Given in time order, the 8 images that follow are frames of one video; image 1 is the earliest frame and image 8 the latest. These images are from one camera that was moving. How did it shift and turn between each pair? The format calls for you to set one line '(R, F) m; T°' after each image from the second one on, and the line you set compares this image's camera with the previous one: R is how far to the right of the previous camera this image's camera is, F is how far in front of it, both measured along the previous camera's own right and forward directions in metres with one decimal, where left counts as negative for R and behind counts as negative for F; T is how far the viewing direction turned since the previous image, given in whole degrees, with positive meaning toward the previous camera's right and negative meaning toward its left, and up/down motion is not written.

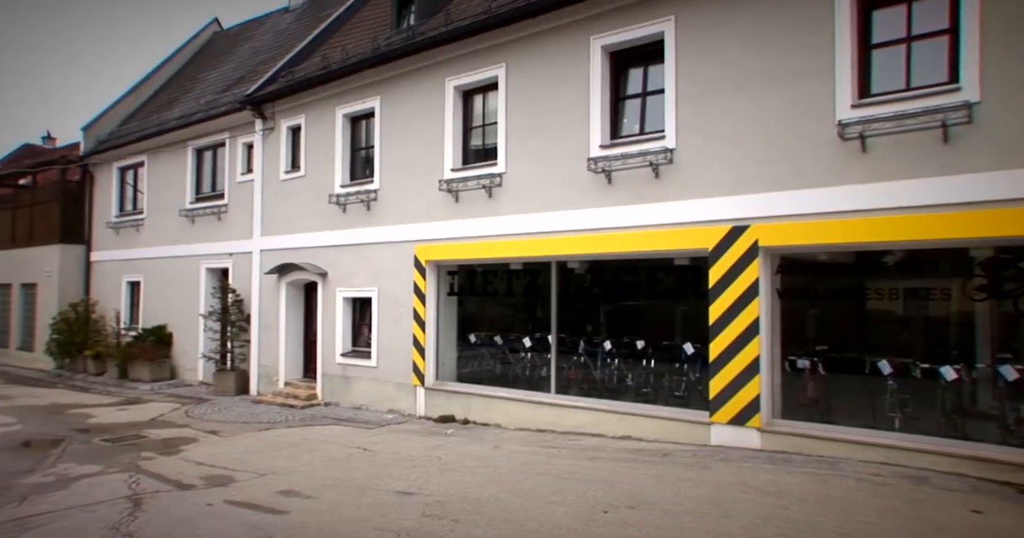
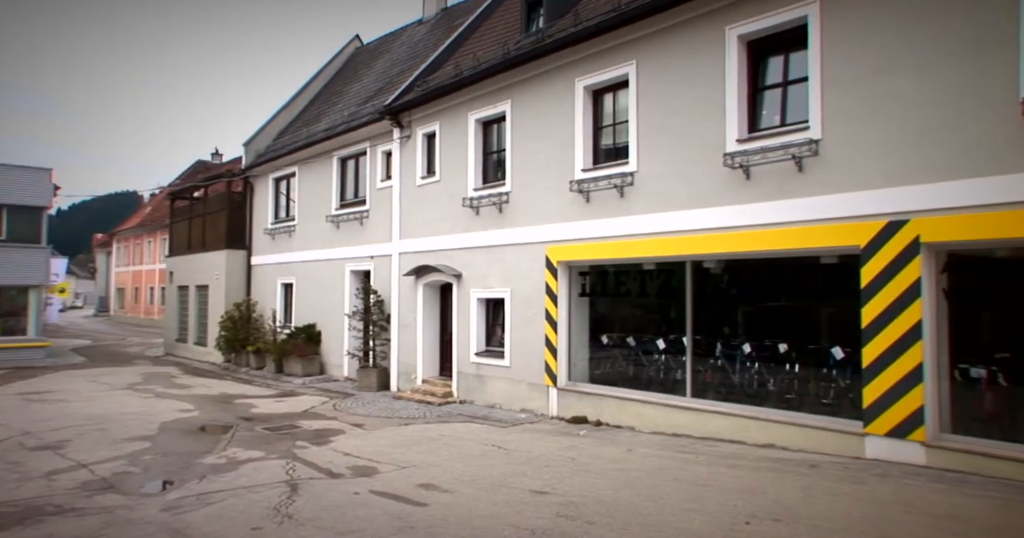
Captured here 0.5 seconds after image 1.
(-0.4, 0.0) m; -9°
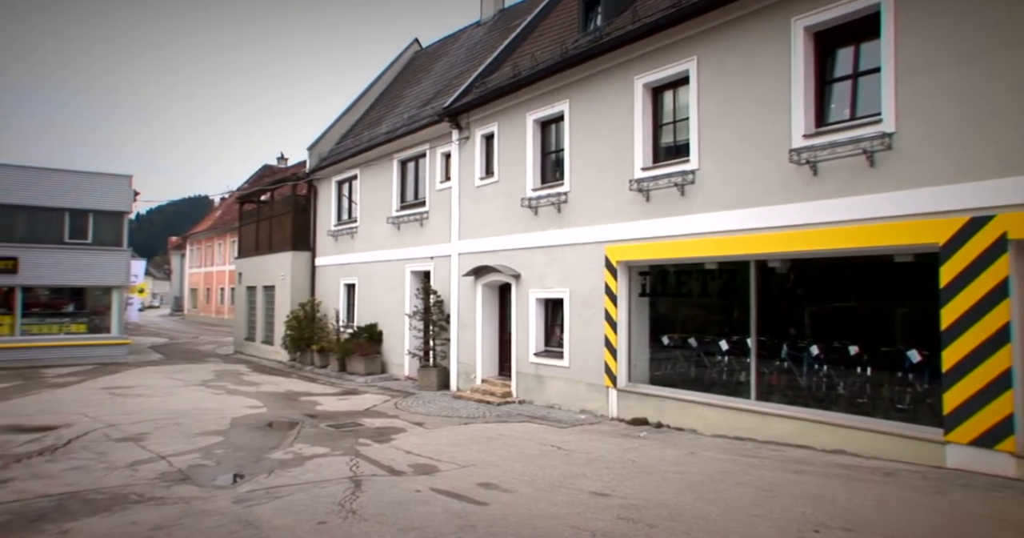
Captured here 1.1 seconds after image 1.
(-0.2, 0.0) m; -4°
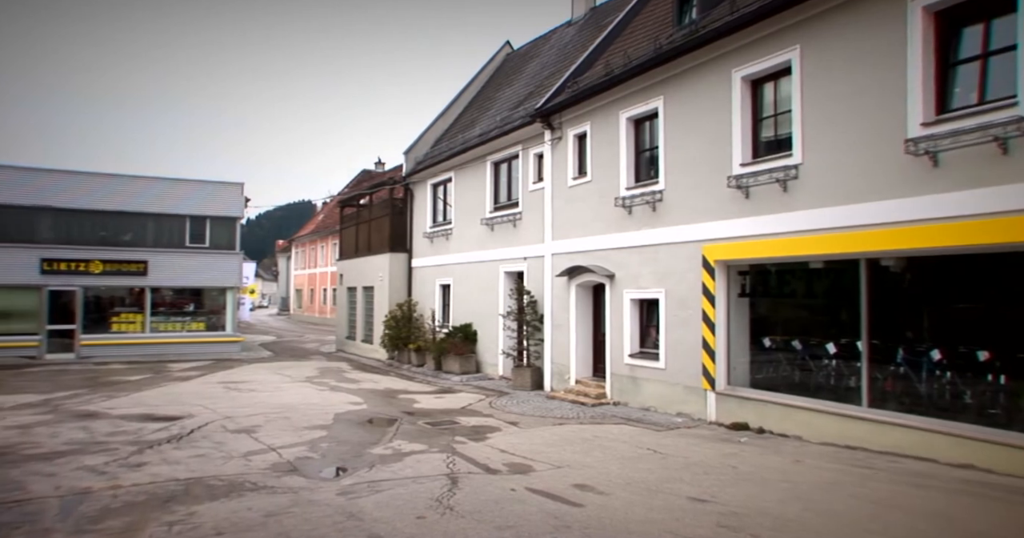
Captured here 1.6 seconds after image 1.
(-0.3, 0.0) m; -7°
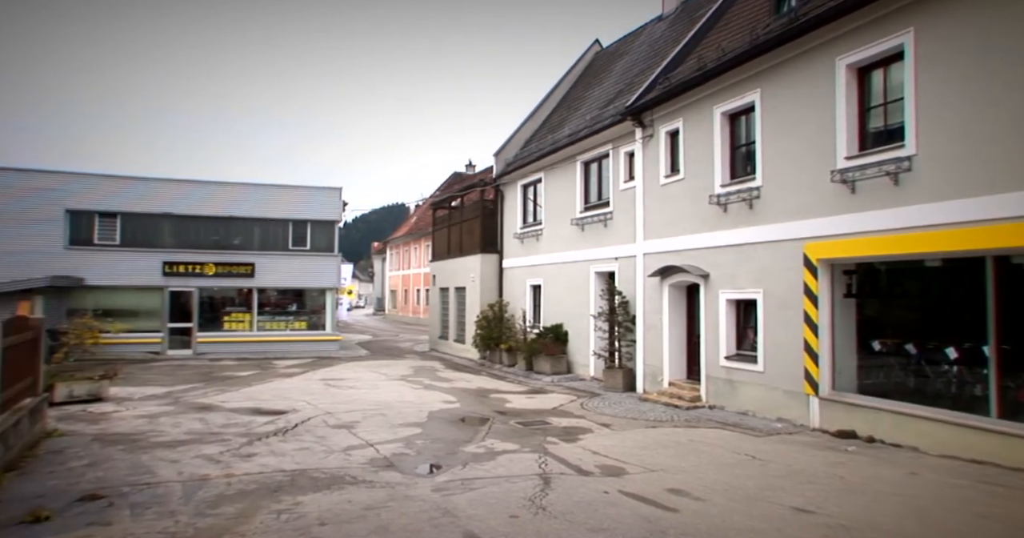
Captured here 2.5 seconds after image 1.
(-0.3, 0.0) m; -6°
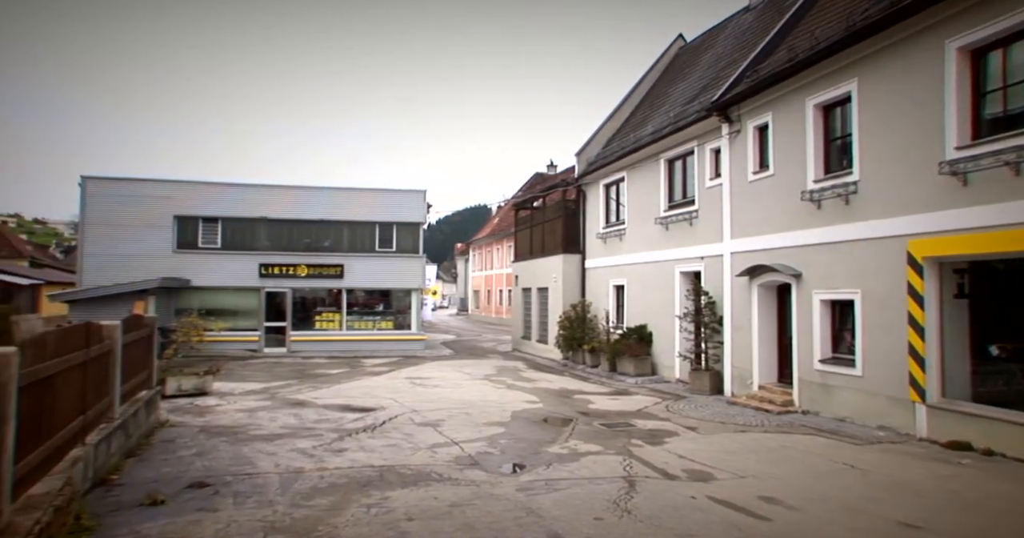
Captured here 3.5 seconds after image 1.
(-0.3, 0.0) m; -6°
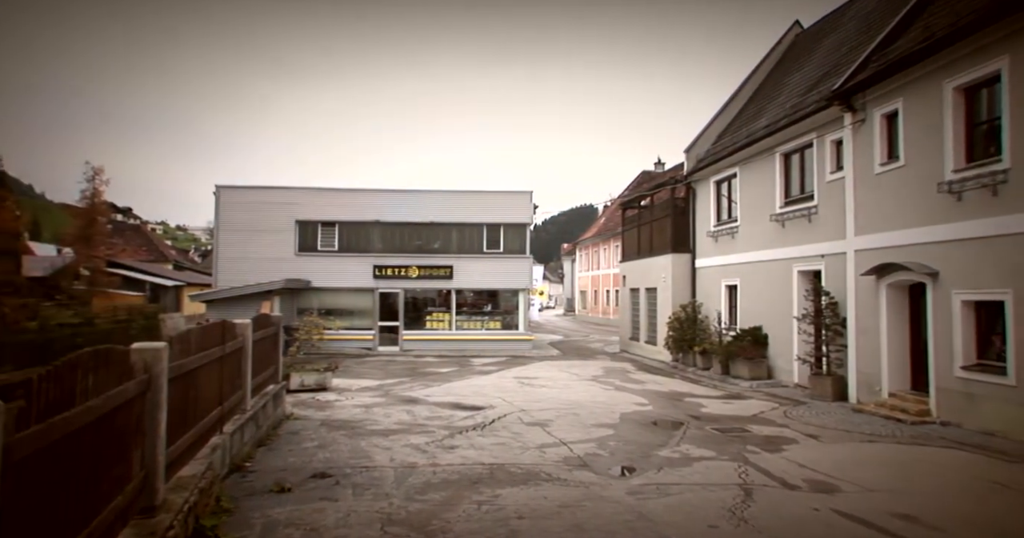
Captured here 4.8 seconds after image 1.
(-0.4, 0.0) m; -8°
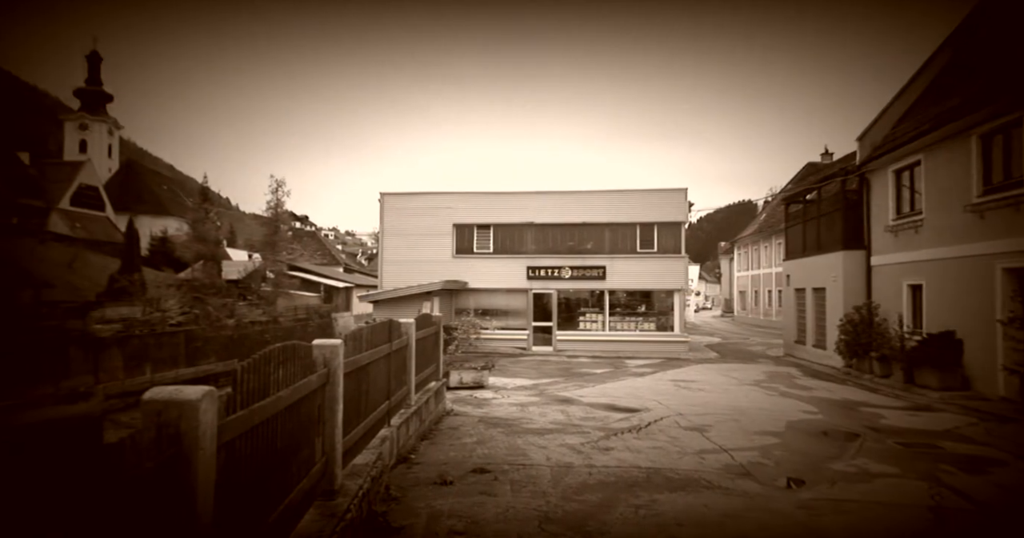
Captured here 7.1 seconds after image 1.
(-0.5, 0.0) m; -11°
